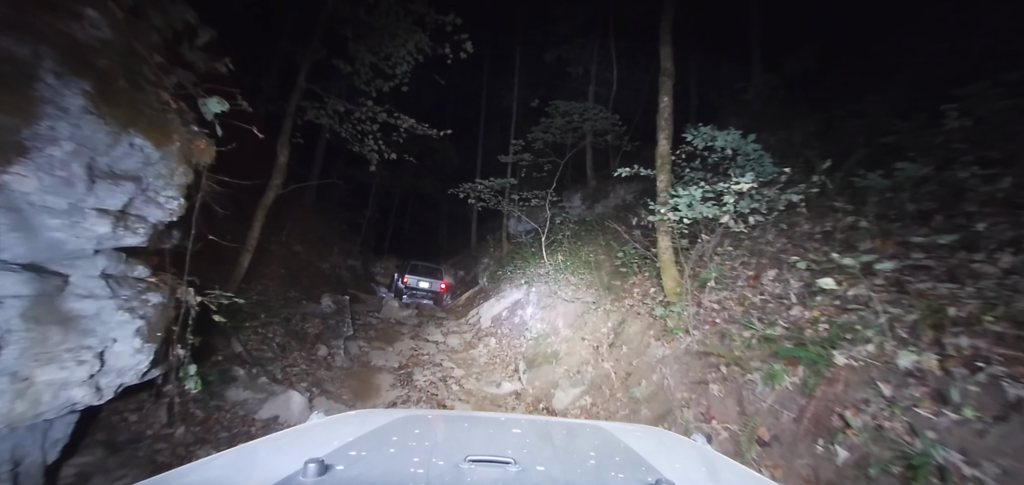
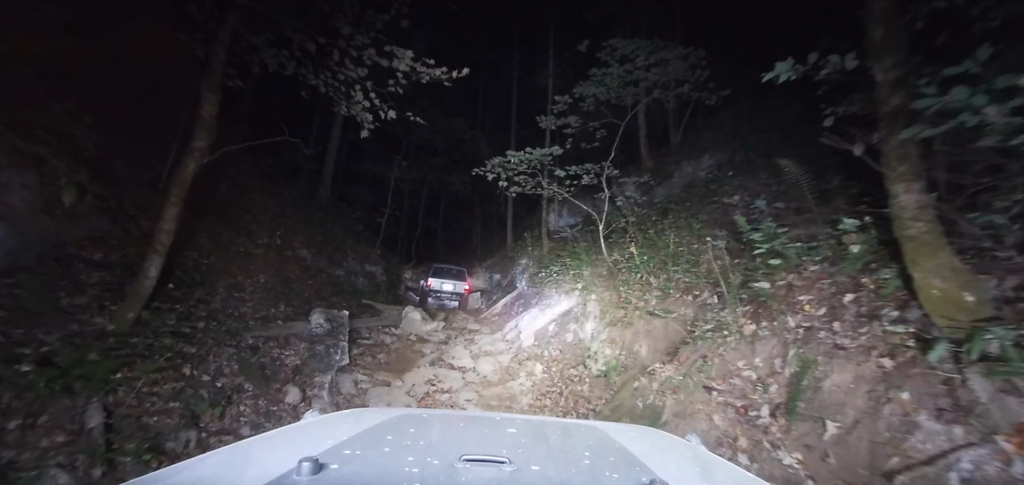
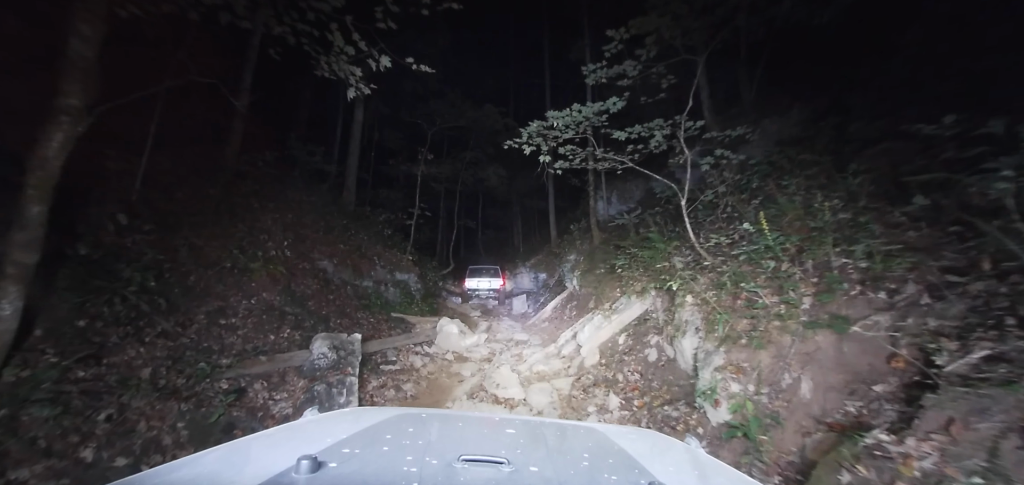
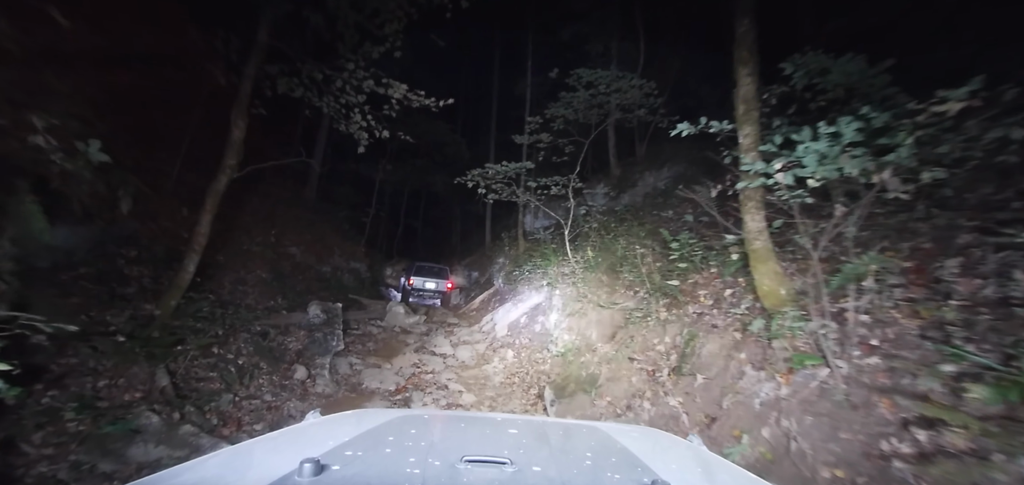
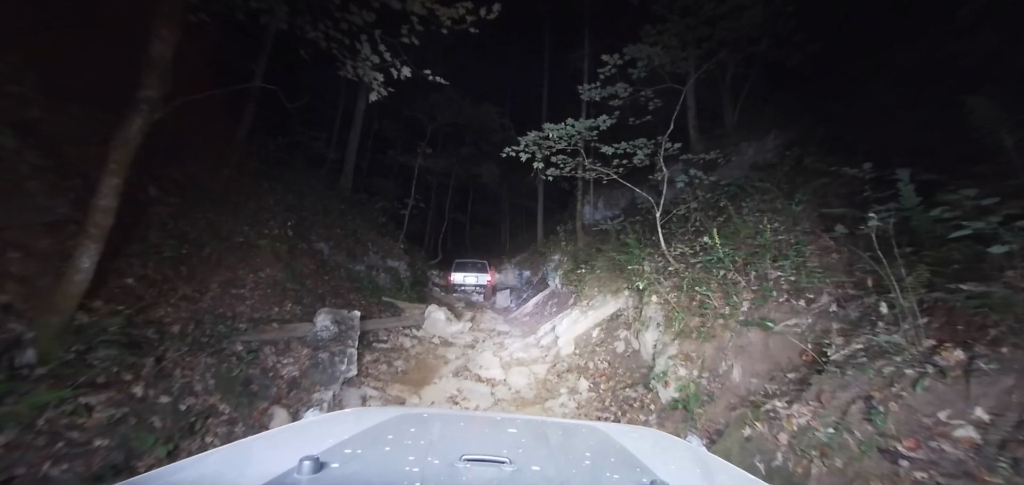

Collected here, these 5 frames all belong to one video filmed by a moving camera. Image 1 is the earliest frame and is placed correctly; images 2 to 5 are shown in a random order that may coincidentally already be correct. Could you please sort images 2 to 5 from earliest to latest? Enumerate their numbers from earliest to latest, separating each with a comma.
4, 2, 5, 3
